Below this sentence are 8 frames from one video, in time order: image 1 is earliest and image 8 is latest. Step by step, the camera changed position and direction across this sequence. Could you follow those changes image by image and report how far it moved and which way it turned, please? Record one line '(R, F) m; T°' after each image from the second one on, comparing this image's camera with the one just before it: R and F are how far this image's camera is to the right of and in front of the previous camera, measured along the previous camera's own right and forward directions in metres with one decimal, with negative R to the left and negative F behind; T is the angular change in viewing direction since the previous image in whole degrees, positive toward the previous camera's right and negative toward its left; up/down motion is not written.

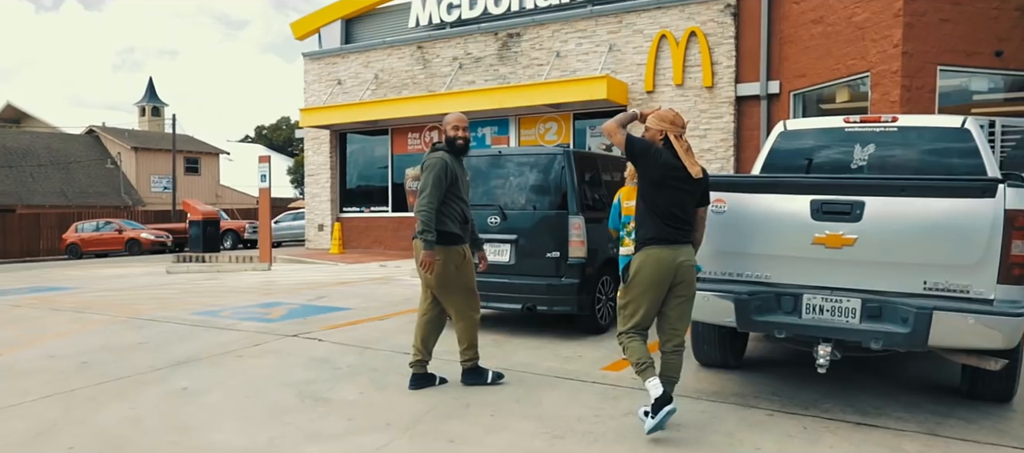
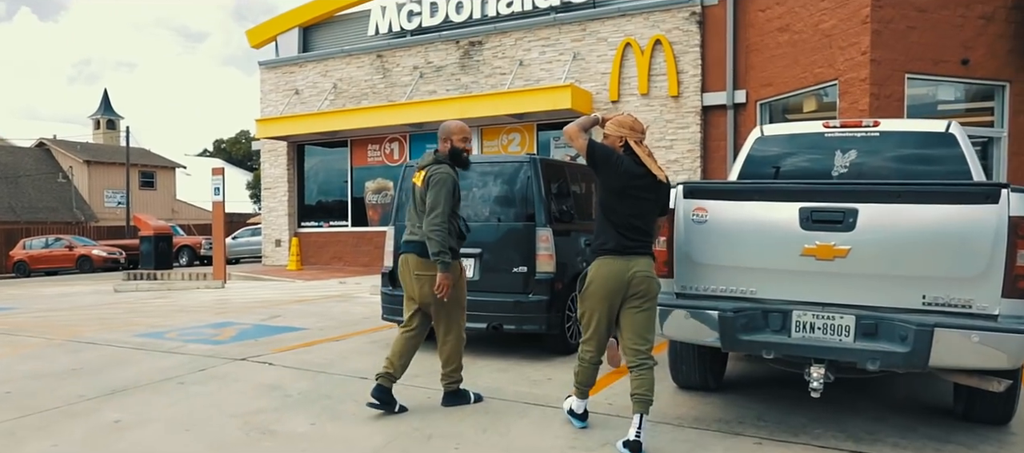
(0.0, +0.4) m; +3°
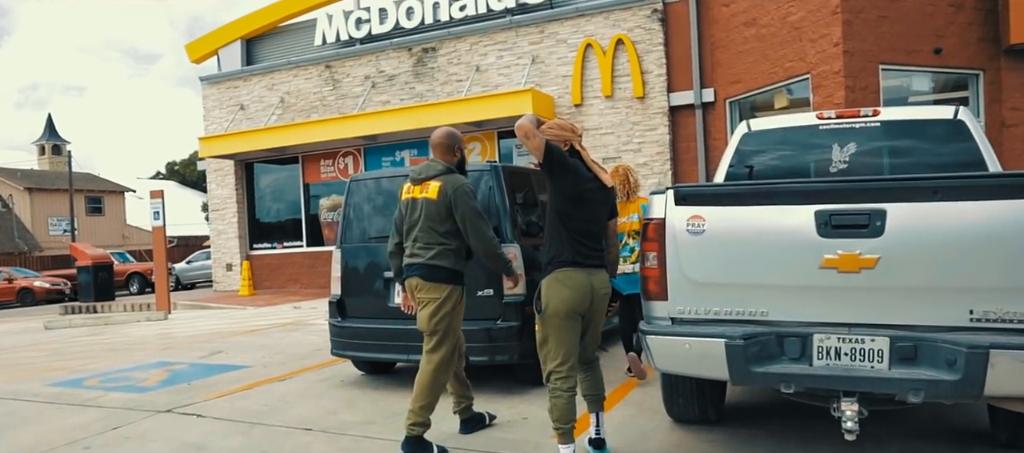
(0.0, +0.7) m; +3°
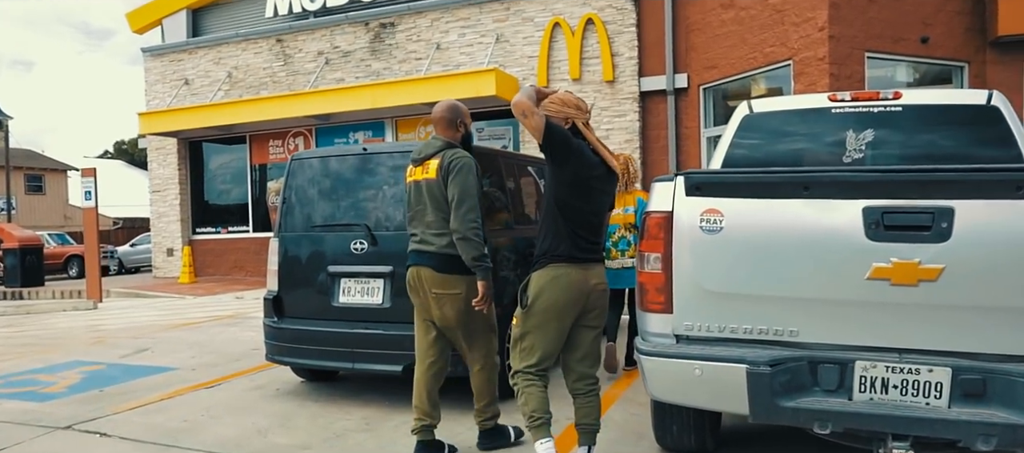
(0.0, +0.8) m; +3°
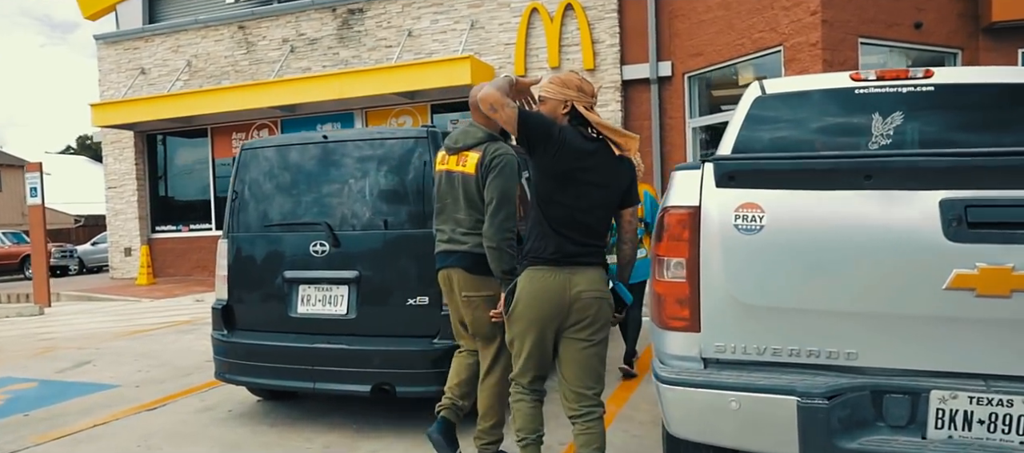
(-0.1, +0.6) m; +2°
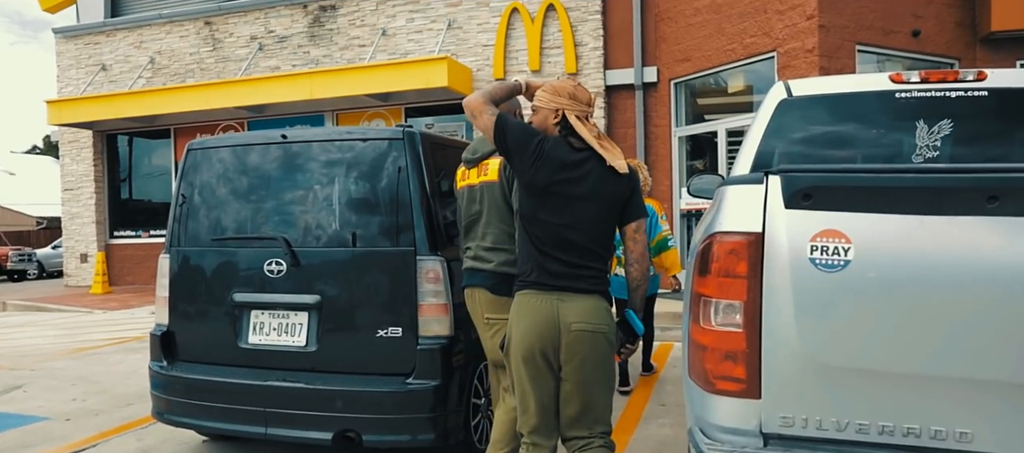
(-0.1, +0.6) m; +2°
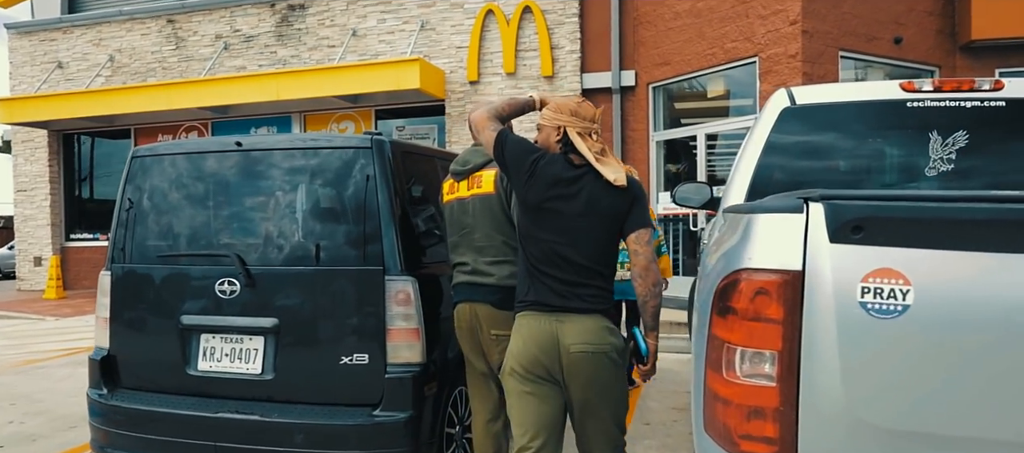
(0.0, +0.3) m; +2°
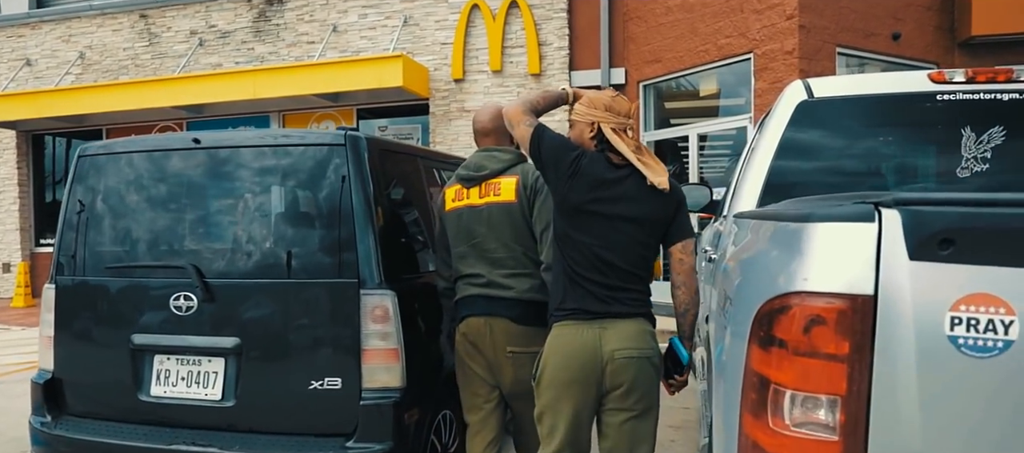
(0.0, +0.4) m; +1°
